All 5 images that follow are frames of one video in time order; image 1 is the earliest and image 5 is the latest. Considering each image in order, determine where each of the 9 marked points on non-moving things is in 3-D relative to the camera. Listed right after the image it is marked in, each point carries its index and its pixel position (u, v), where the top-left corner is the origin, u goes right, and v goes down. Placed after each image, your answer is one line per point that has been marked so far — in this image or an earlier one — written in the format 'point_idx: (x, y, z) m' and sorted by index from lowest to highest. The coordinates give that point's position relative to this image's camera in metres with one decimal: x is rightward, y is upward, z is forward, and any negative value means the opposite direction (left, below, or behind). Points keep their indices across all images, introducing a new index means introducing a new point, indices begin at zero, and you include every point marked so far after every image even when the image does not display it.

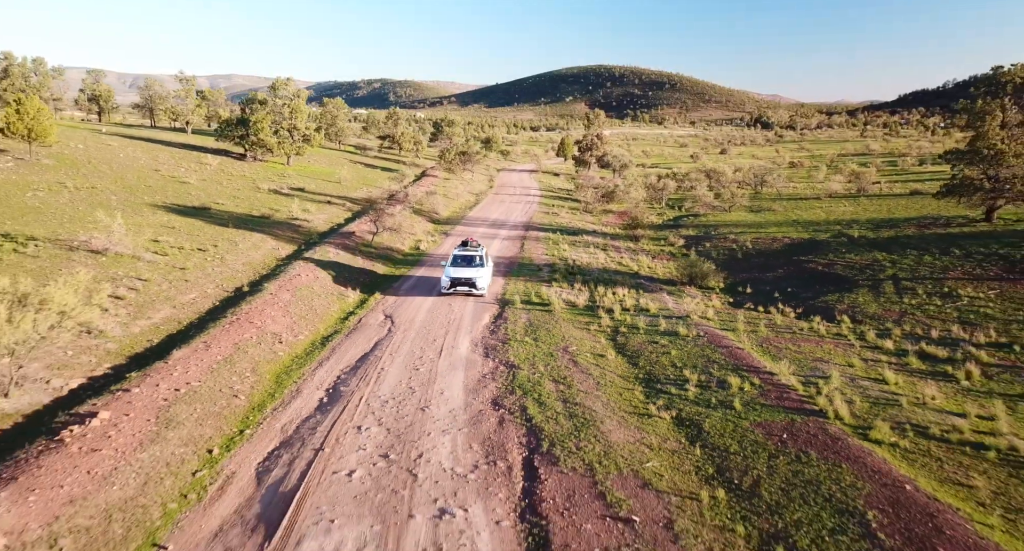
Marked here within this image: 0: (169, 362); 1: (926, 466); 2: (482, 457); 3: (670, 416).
0: (-7.9, -1.6, +13.1) m
1: (+7.0, -3.2, +9.7) m
2: (-0.5, -3.2, +10.3) m
3: (+3.2, -2.8, +12.0) m
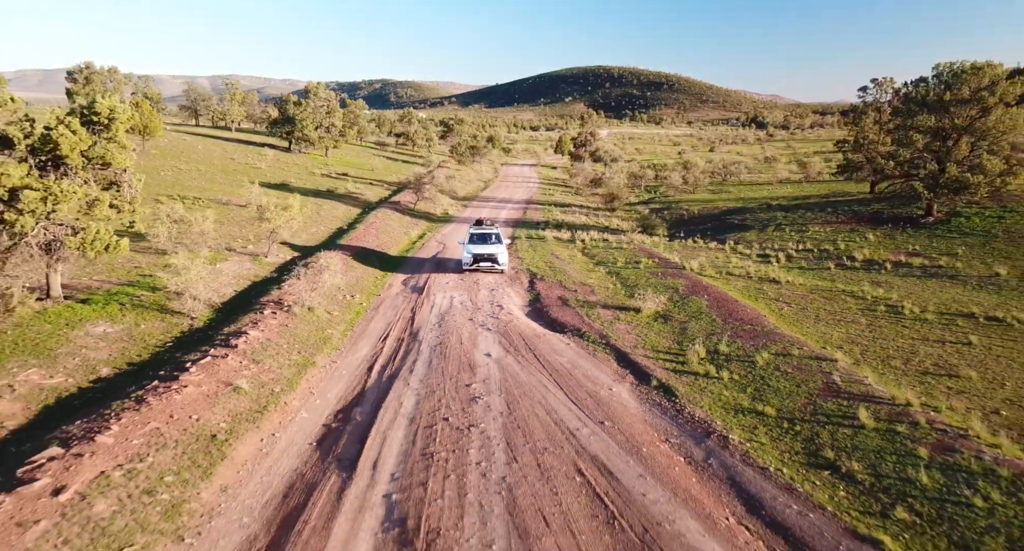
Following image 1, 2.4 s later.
0: (-7.5, +1.5, +24.4) m
1: (+7.4, -0.1, +21.0) m
2: (-0.1, -0.2, +21.6) m
3: (+3.6, +0.2, +23.2) m
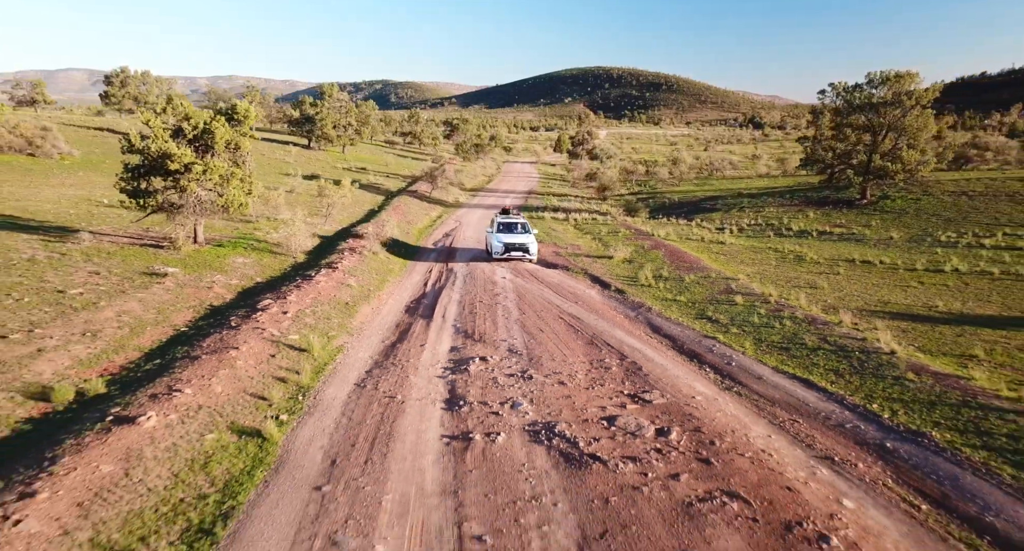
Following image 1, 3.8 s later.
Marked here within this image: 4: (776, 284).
0: (-7.2, +3.1, +30.5) m
1: (+7.7, +1.6, +27.1) m
2: (+0.1, +1.5, +27.7) m
3: (+3.9, +1.9, +29.3) m
4: (+8.2, -0.2, +18.4) m
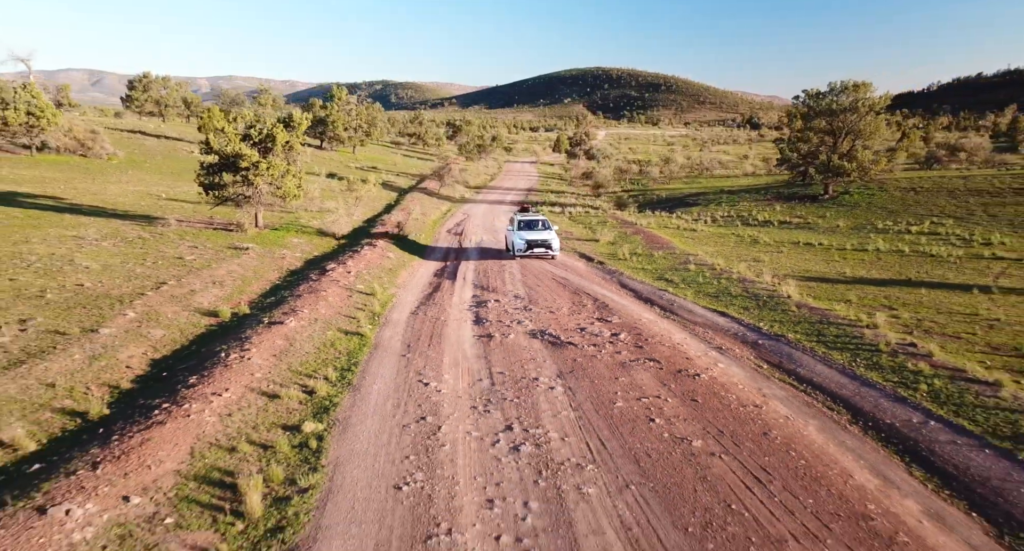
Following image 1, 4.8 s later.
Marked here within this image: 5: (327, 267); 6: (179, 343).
0: (-7.1, +4.0, +35.1) m
1: (+7.8, +2.5, +31.7) m
2: (+0.3, +2.4, +32.3) m
3: (+4.0, +2.8, +33.9) m
4: (+8.3, +0.7, +23.0) m
5: (-5.7, +0.3, +18.3) m
6: (-6.3, -1.3, +11.3) m
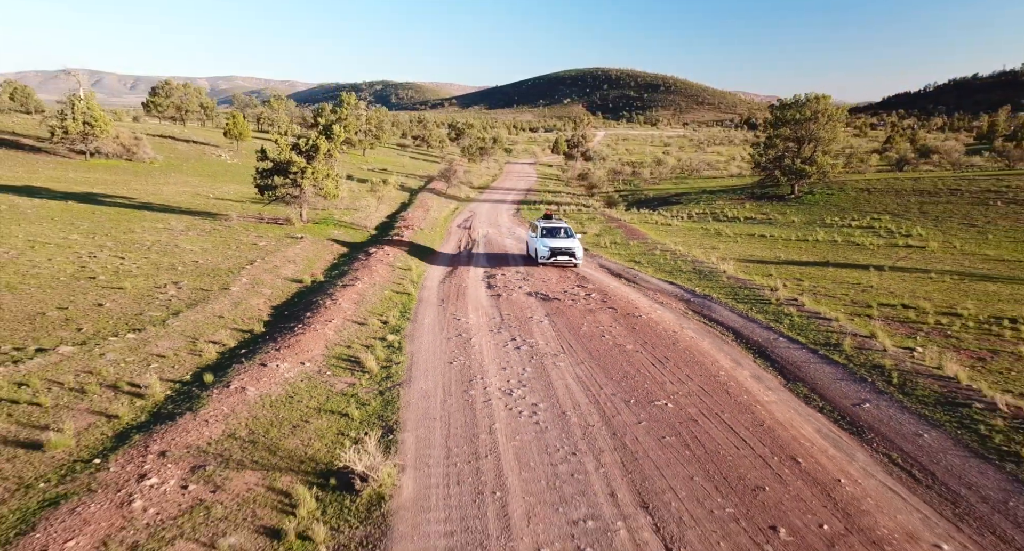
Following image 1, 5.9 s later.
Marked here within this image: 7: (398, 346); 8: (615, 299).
0: (-7.0, +4.7, +40.1) m
1: (+7.9, +3.2, +36.7) m
2: (+0.3, +3.1, +37.3) m
3: (+4.1, +3.5, +38.9) m
4: (+8.4, +1.3, +28.0) m
5: (-5.6, +1.0, +23.4) m
6: (-6.2, -0.6, +16.3) m
7: (-2.5, -1.5, +12.7) m
8: (+3.0, -0.7, +17.2) m
